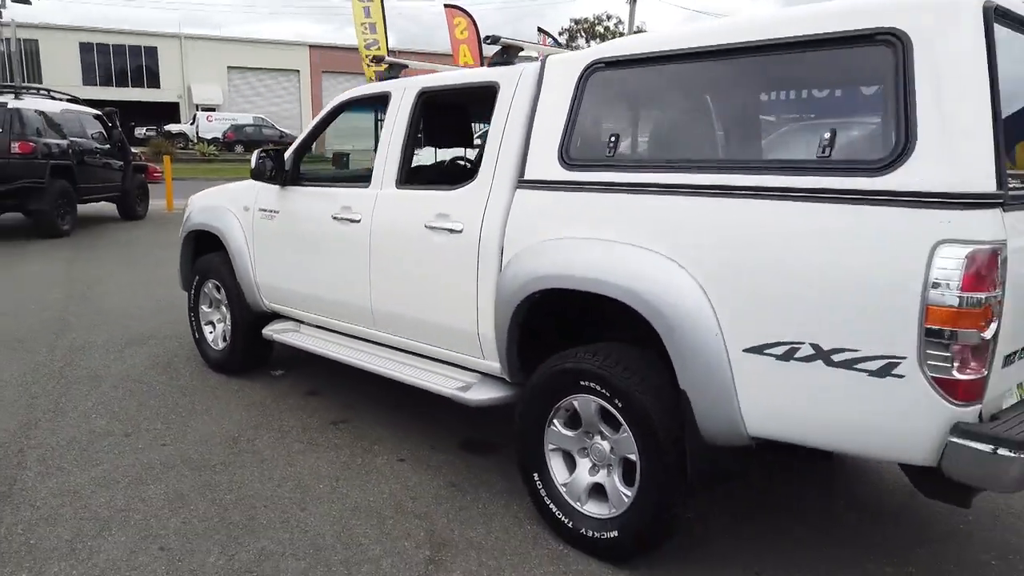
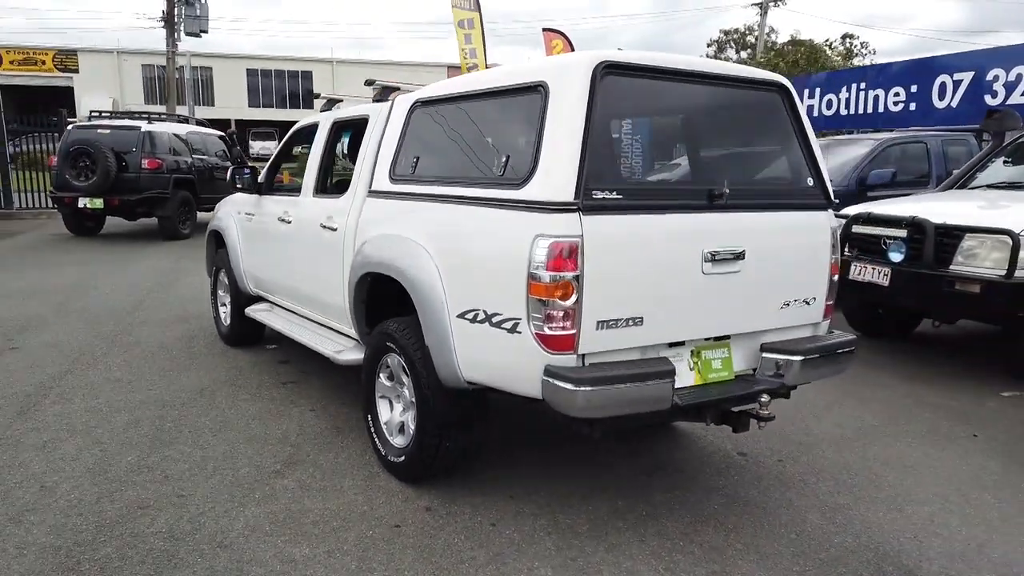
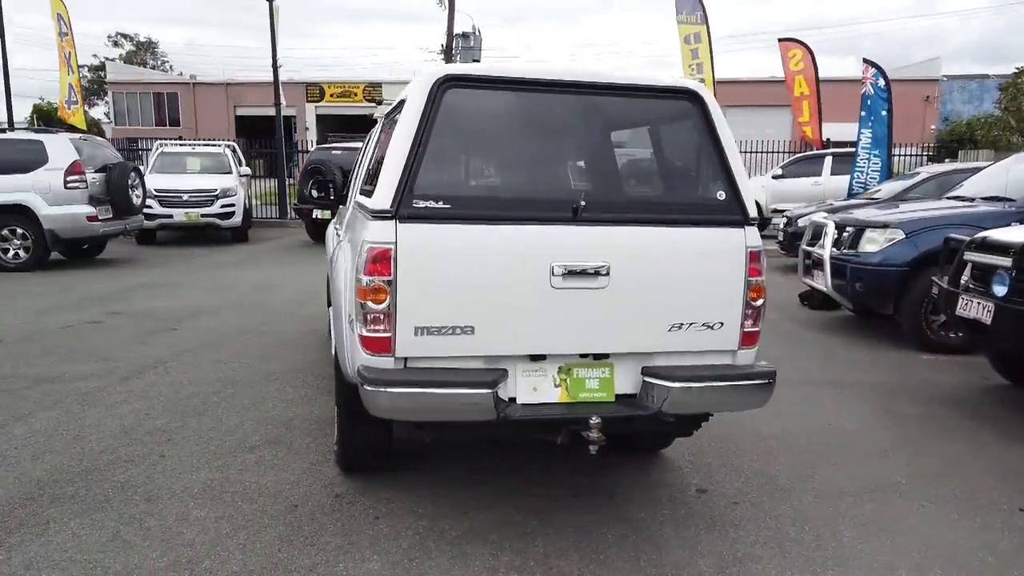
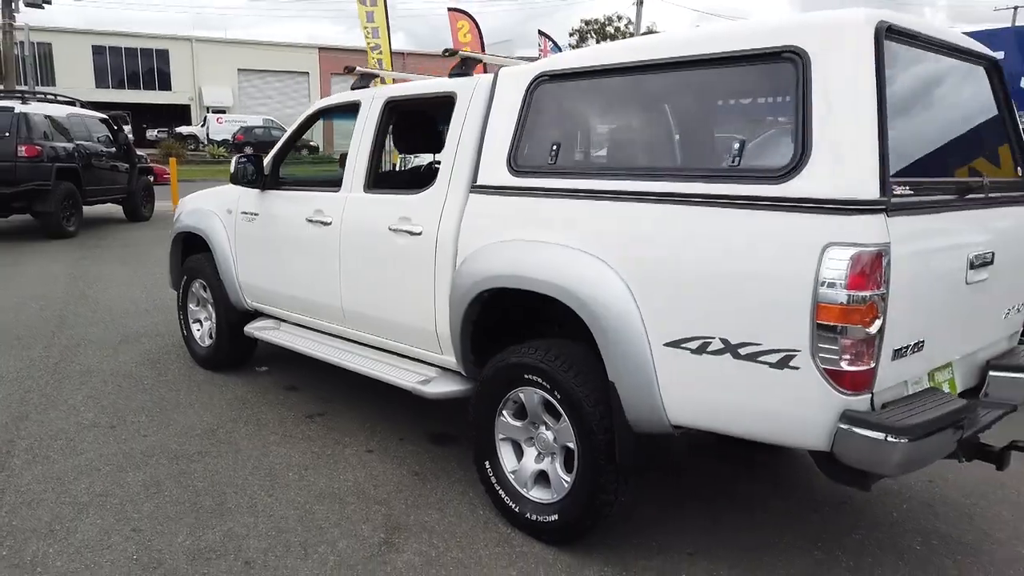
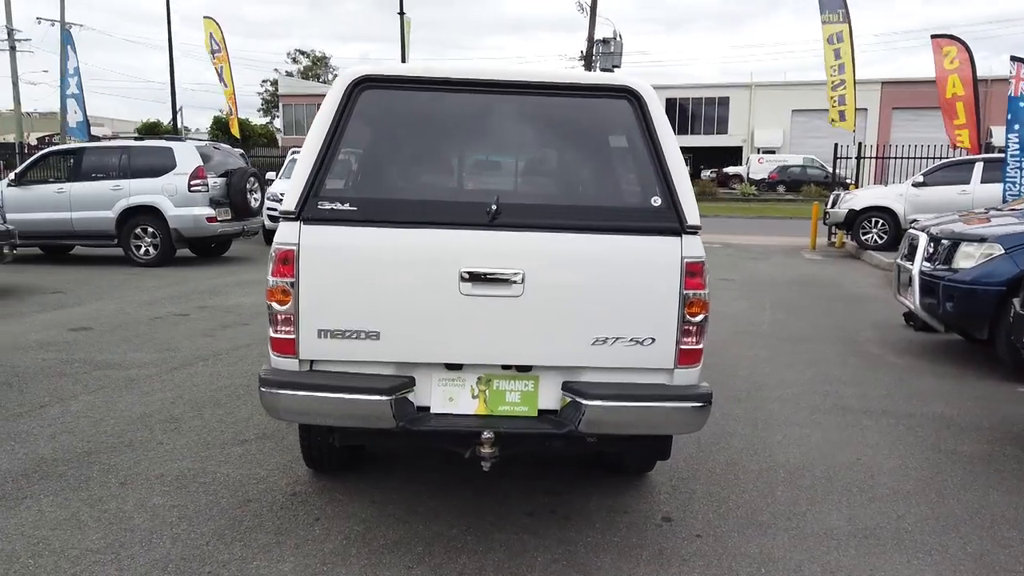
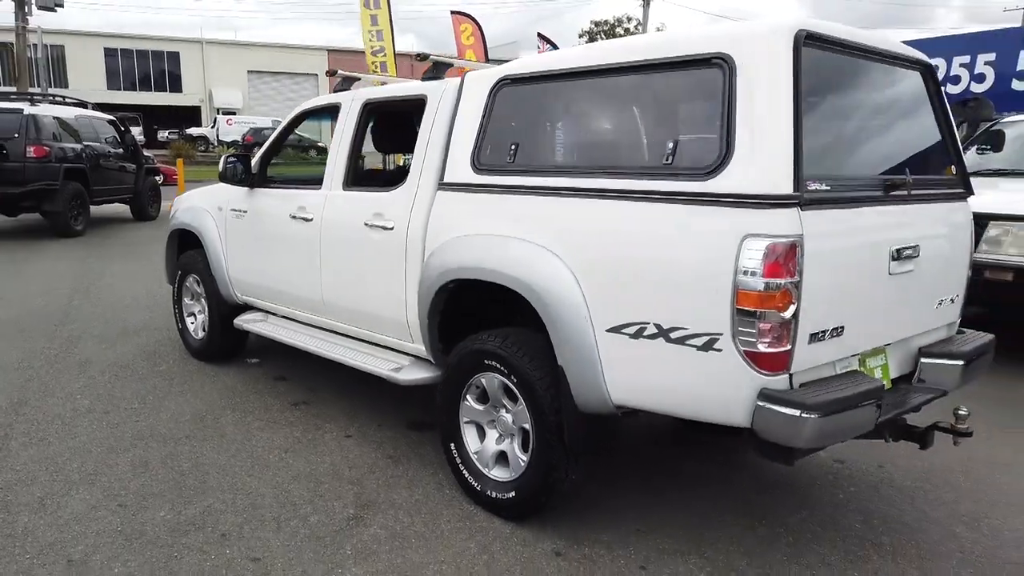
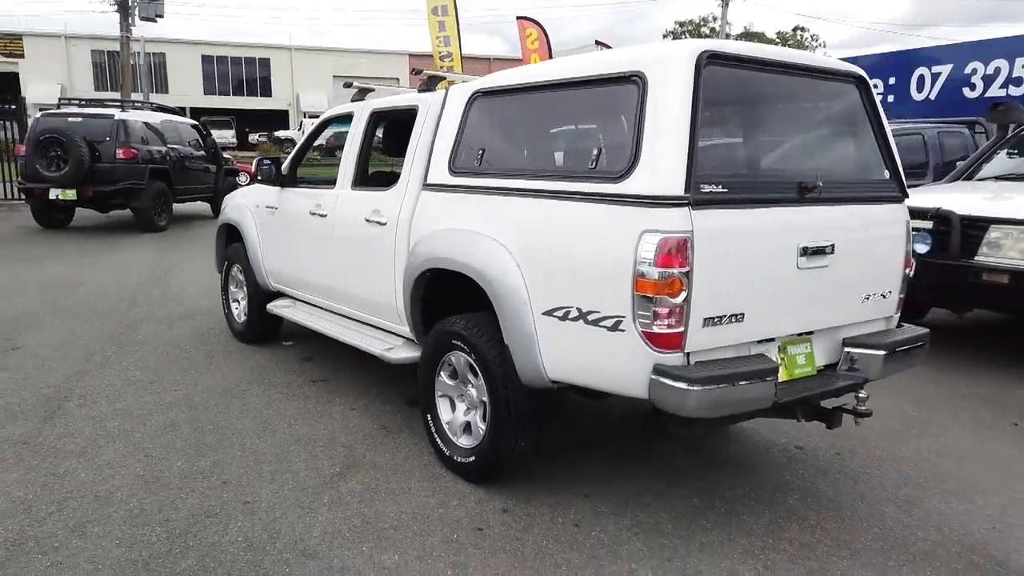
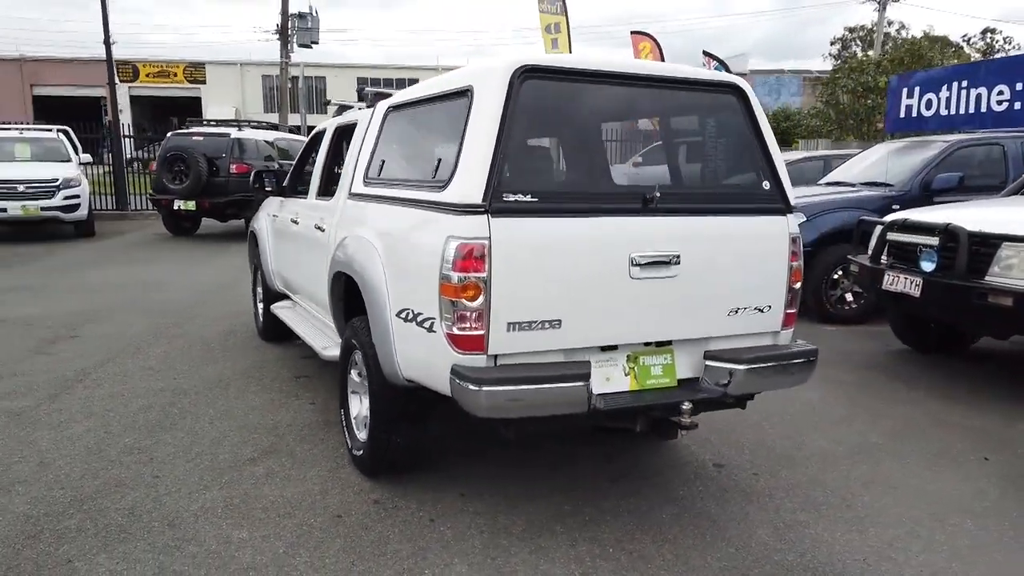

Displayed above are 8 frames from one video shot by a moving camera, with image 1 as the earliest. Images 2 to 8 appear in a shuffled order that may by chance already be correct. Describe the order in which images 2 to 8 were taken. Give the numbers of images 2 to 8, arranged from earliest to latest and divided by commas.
4, 6, 7, 2, 8, 3, 5
